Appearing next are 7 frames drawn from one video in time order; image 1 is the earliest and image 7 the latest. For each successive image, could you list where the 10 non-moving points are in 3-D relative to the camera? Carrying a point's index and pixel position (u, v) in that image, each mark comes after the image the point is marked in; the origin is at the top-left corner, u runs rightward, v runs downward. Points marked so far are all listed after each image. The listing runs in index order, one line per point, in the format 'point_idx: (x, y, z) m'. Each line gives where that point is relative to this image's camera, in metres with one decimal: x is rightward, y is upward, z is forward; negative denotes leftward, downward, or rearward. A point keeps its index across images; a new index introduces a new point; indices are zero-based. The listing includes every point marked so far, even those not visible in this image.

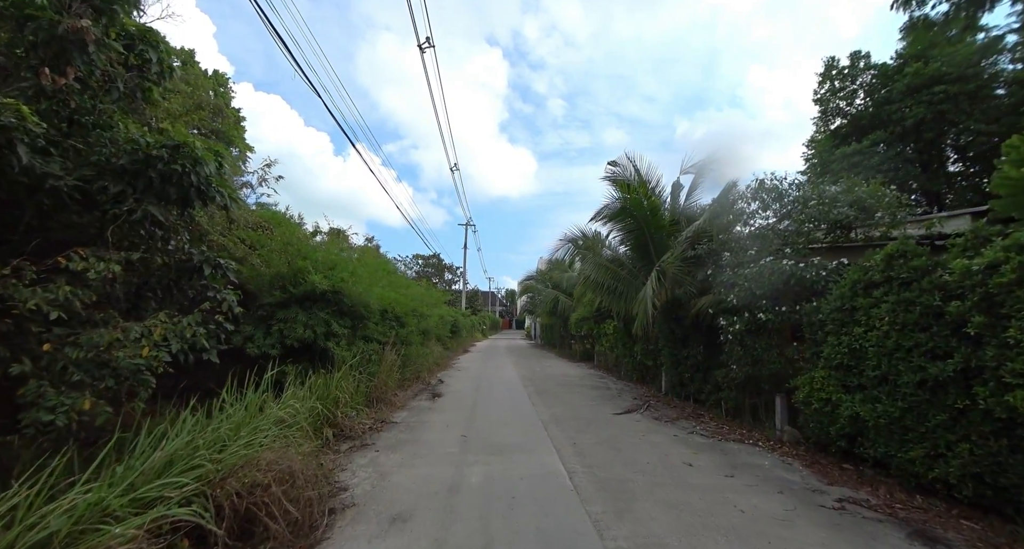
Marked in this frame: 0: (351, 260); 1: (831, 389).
0: (-3.1, +0.3, +7.4) m
1: (+3.8, -1.4, +4.7) m
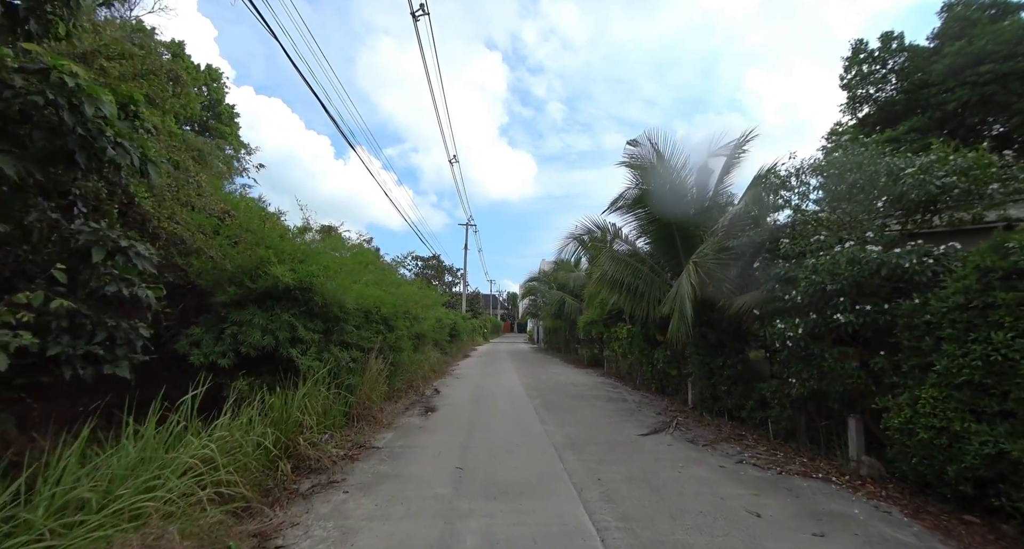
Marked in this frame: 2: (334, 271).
0: (-3.0, +0.4, +6.3) m
1: (+3.9, -1.2, +3.5) m
2: (-2.8, +0.1, +6.1) m
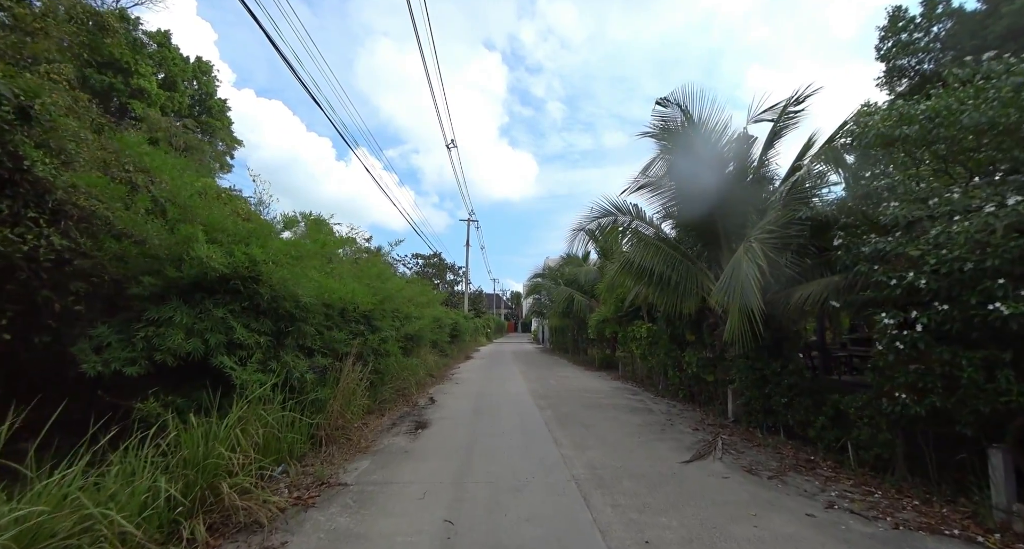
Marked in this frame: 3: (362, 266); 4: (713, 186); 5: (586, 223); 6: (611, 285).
0: (-2.9, +0.5, +5.0) m
1: (+3.9, -1.0, +2.1) m
2: (-2.7, +0.2, +4.8) m
3: (-2.9, +0.2, +7.6) m
4: (+3.5, +1.5, +6.8) m
5: (+1.5, +1.0, +8.4) m
6: (+2.3, -0.2, +9.0) m
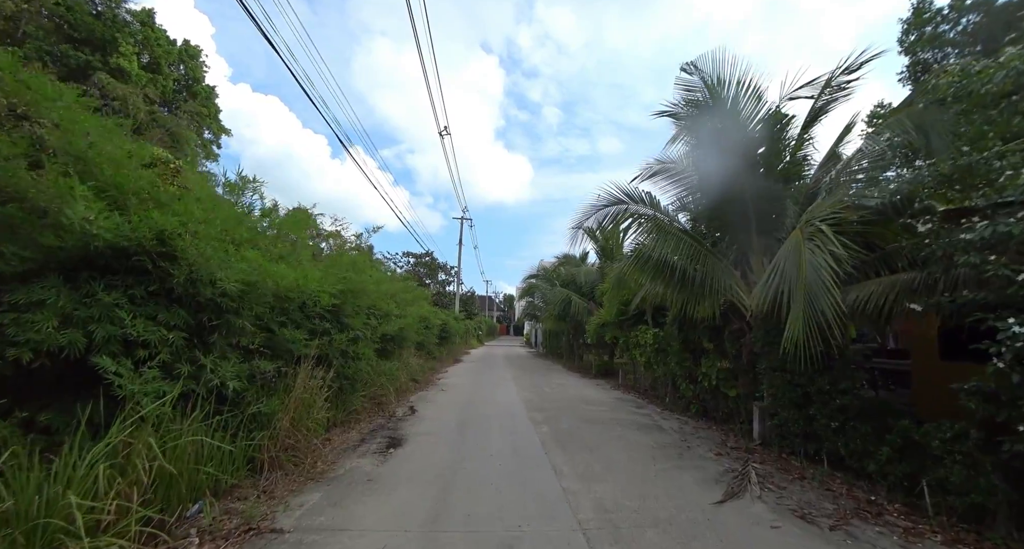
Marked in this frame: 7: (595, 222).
0: (-2.9, +0.7, +3.9) m
1: (+3.9, -1.0, +1.2) m
2: (-2.7, +0.4, +3.7) m
3: (-3.0, +0.3, +6.6) m
4: (+3.4, +1.6, +5.9) m
5: (+1.4, +1.1, +7.4) m
6: (+2.2, -0.2, +8.0) m
7: (+1.5, +0.9, +7.3) m
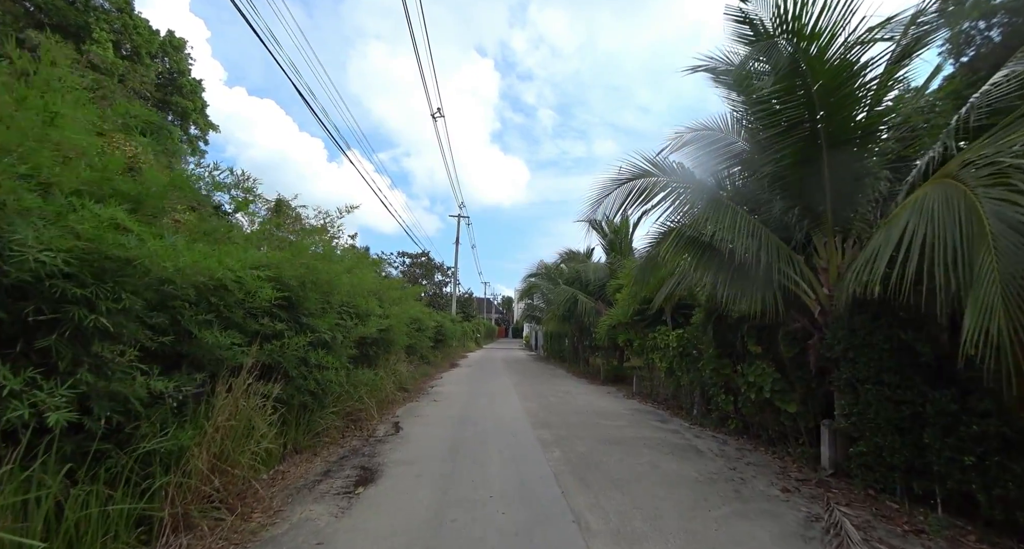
0: (-2.9, +0.9, +2.6) m
1: (+4.0, -0.8, -0.1) m
2: (-2.7, +0.6, +2.5) m
3: (-2.9, +0.5, +5.3) m
4: (+3.5, +1.7, +4.7) m
5: (+1.5, +1.2, +6.1) m
6: (+2.2, 0.0, +6.8) m
7: (+1.6, +1.0, +6.0) m
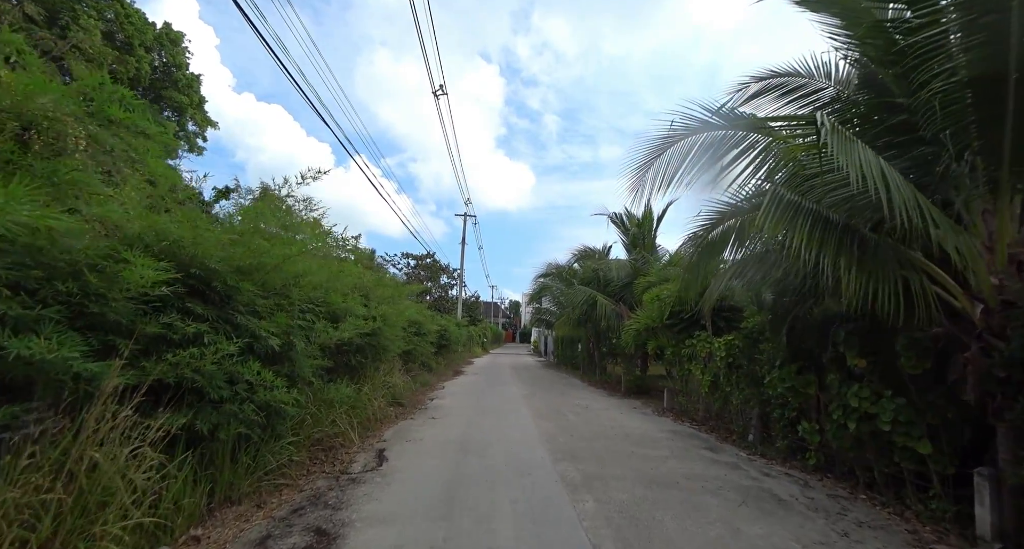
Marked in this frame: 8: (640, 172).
0: (-2.7, +1.1, +1.3) m
1: (+4.1, -0.6, -1.5) m
2: (-2.6, +0.8, +1.1) m
3: (-2.8, +0.6, +4.0) m
4: (+3.6, +1.9, +3.2) m
5: (+1.7, +1.4, +4.7) m
6: (+2.4, +0.1, +5.3) m
7: (+1.8, +1.2, +4.6) m
8: (+1.5, +1.2, +4.8) m
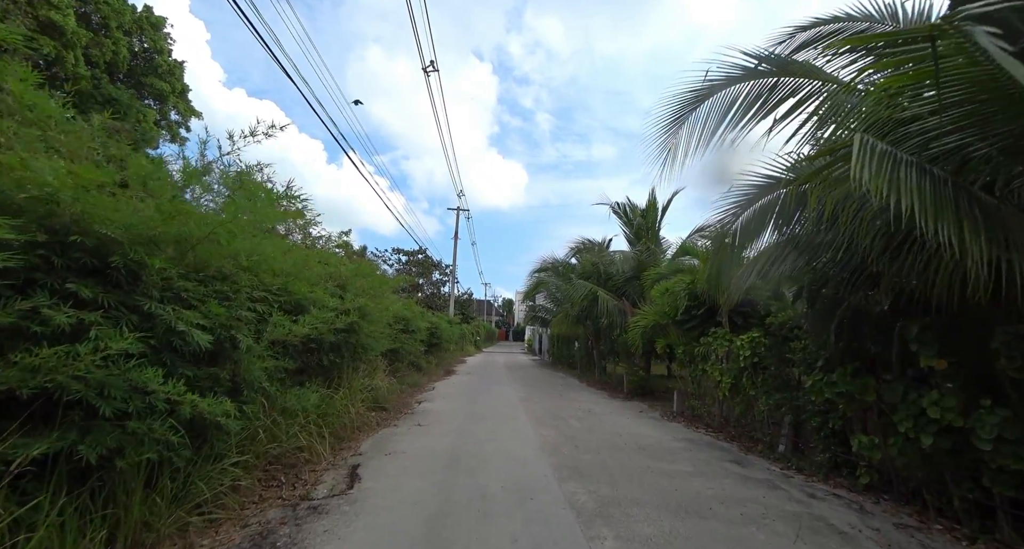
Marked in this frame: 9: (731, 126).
0: (-2.7, +1.3, +0.4) m
1: (+4.2, -0.4, -2.3) m
2: (-2.5, +1.0, +0.3) m
3: (-2.8, +0.8, +3.1) m
4: (+3.7, +2.0, +2.5) m
5: (+1.7, +1.5, +3.9) m
6: (+2.4, +0.2, +4.5) m
7: (+1.8, +1.3, +3.8) m
8: (+1.5, +1.4, +4.0) m
9: (+1.9, +1.3, +3.5) m
